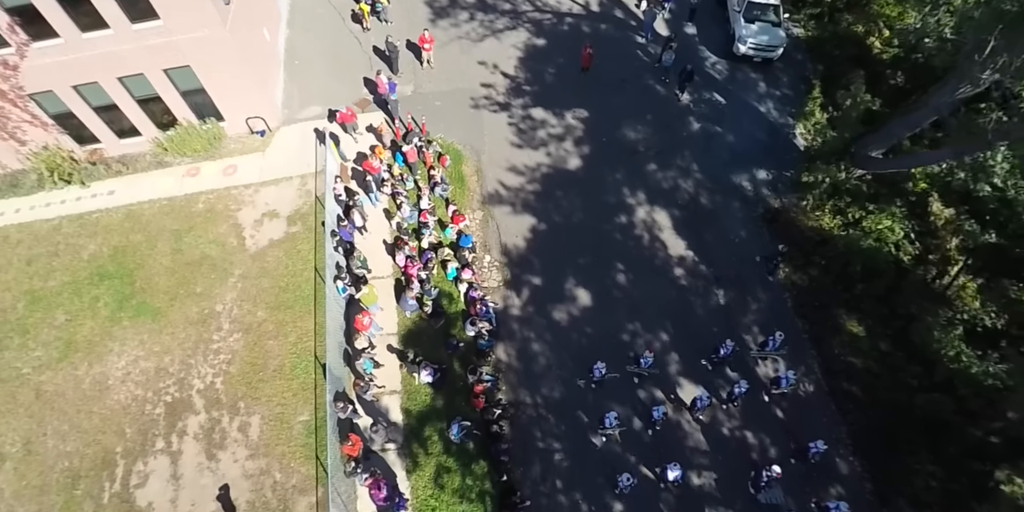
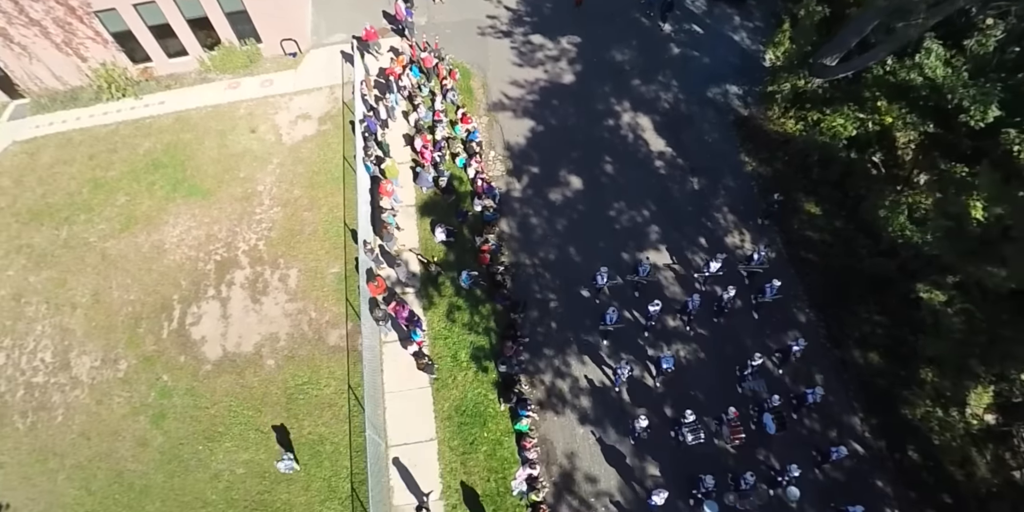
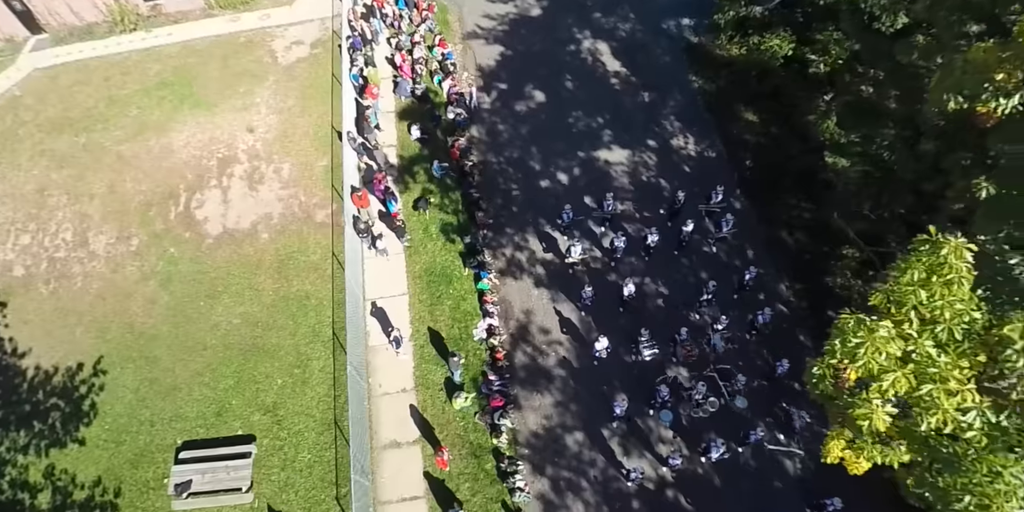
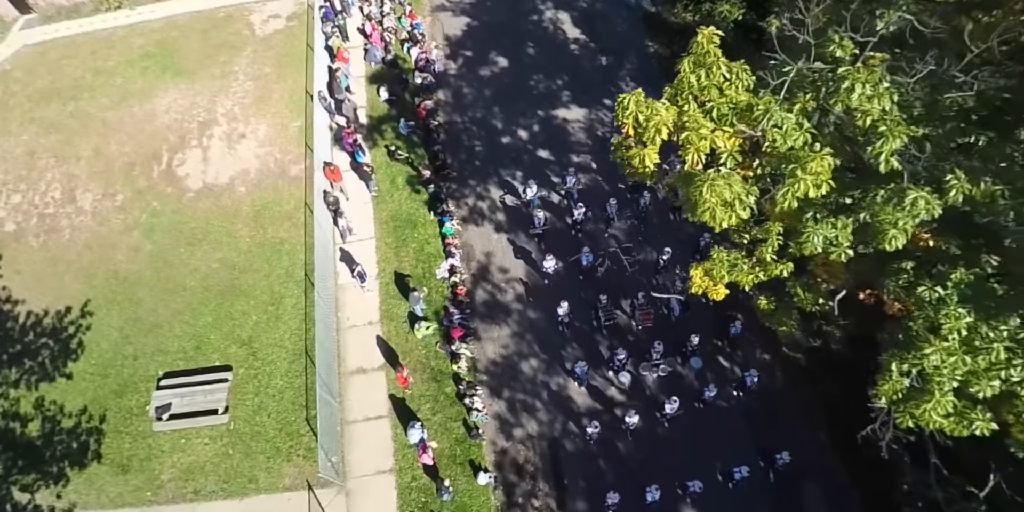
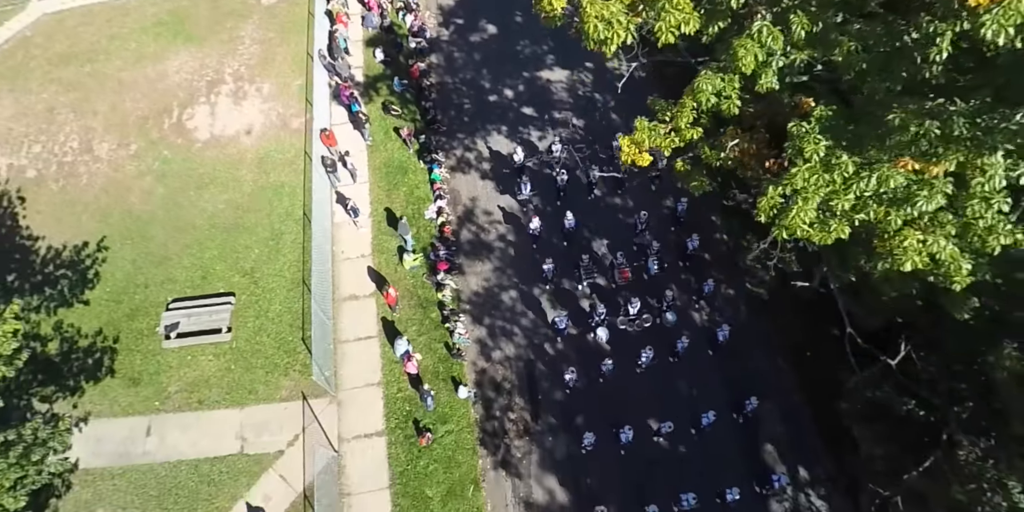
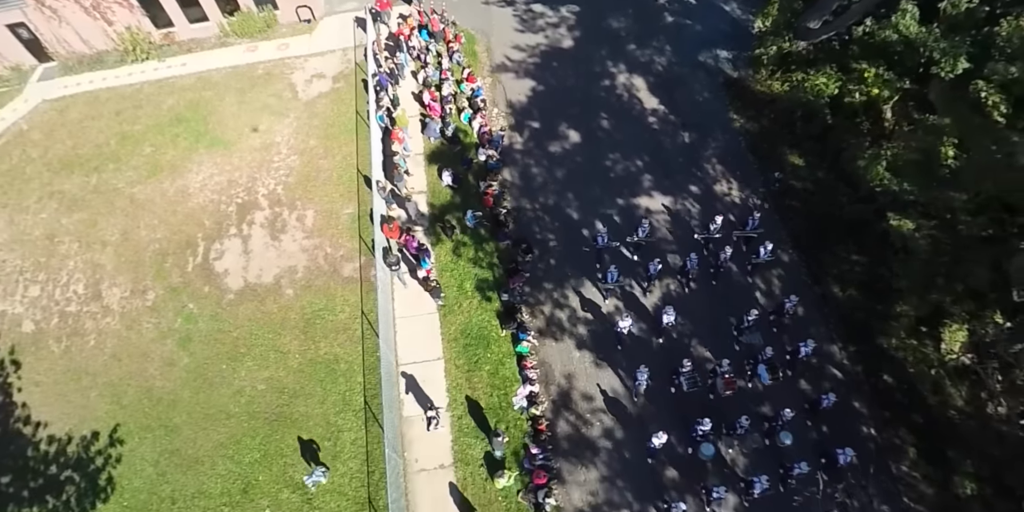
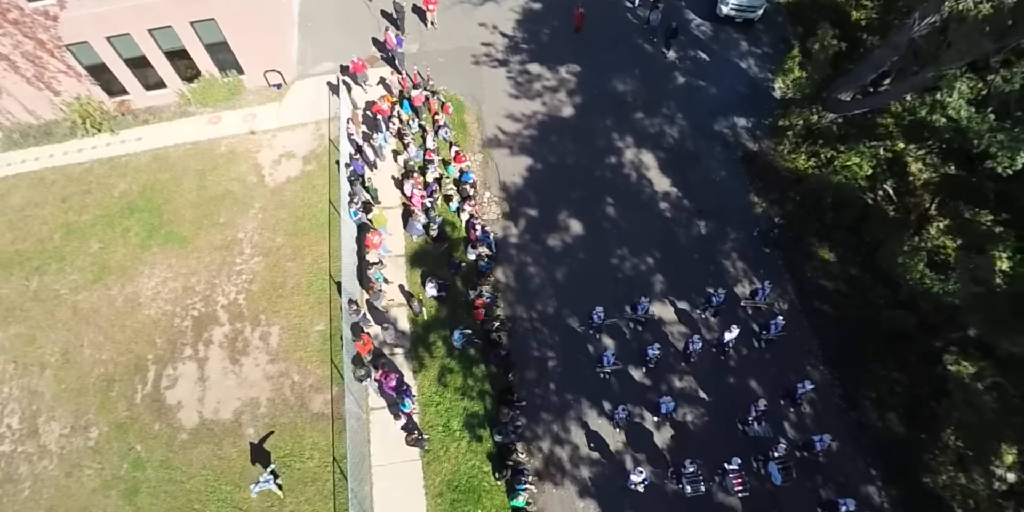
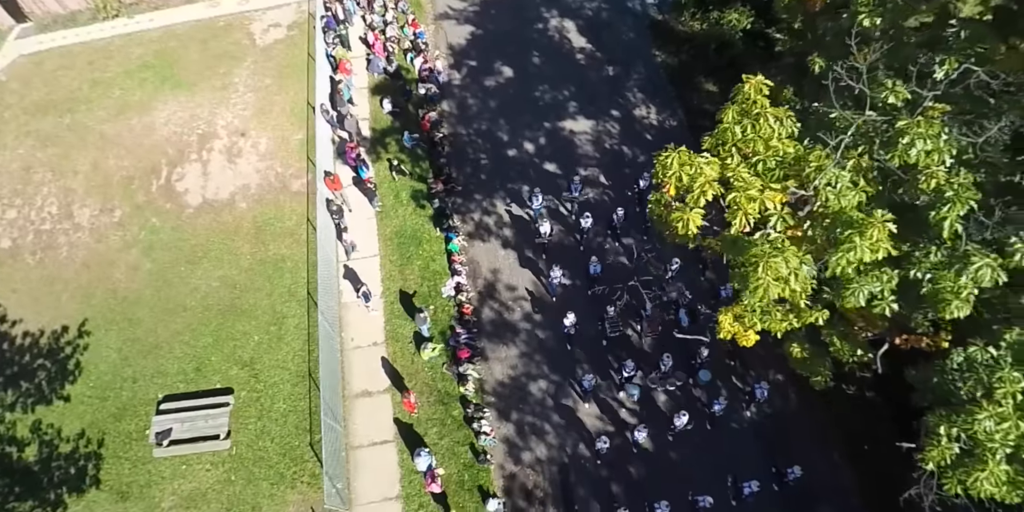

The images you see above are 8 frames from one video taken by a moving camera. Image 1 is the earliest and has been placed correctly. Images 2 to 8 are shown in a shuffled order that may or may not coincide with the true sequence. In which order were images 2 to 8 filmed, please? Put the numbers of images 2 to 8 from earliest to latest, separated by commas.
7, 2, 6, 3, 8, 4, 5
